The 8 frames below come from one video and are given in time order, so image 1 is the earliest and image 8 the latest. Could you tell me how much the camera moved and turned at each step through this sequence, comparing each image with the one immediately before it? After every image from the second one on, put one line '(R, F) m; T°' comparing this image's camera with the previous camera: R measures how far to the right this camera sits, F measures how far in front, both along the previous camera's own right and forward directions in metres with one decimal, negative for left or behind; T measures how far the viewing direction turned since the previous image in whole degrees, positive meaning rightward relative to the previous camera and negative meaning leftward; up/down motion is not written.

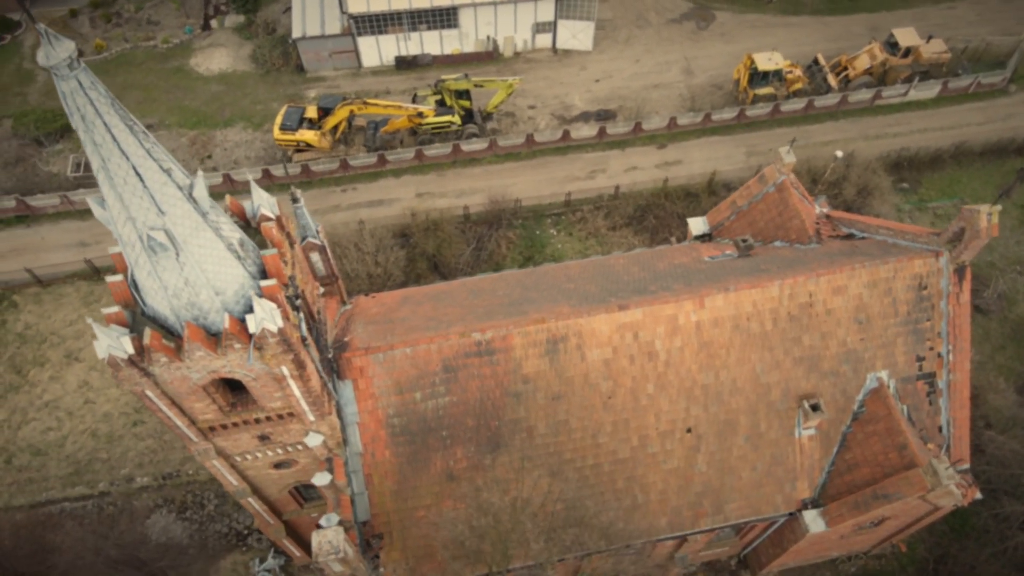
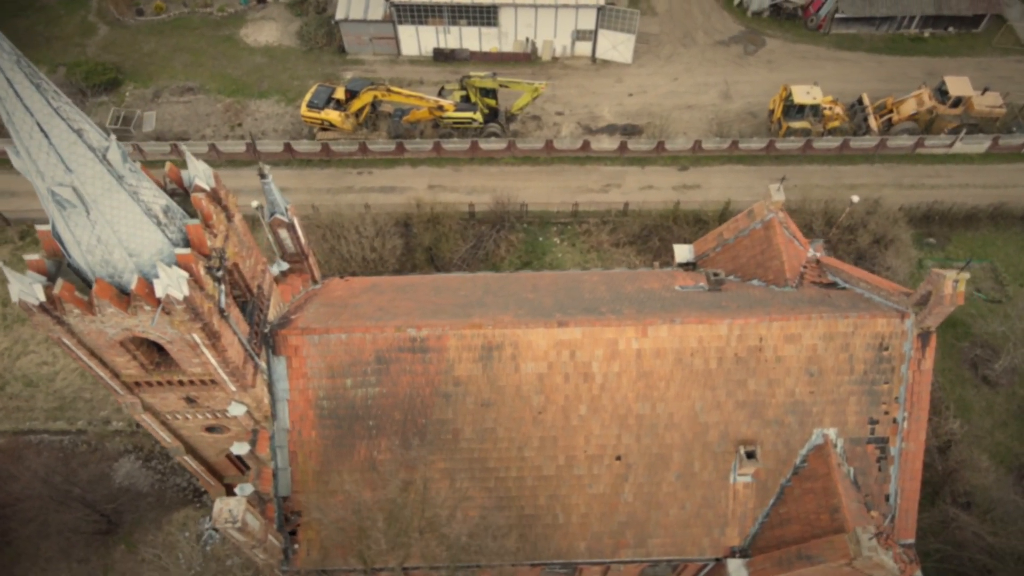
(+3.1, +0.2) m; -5°
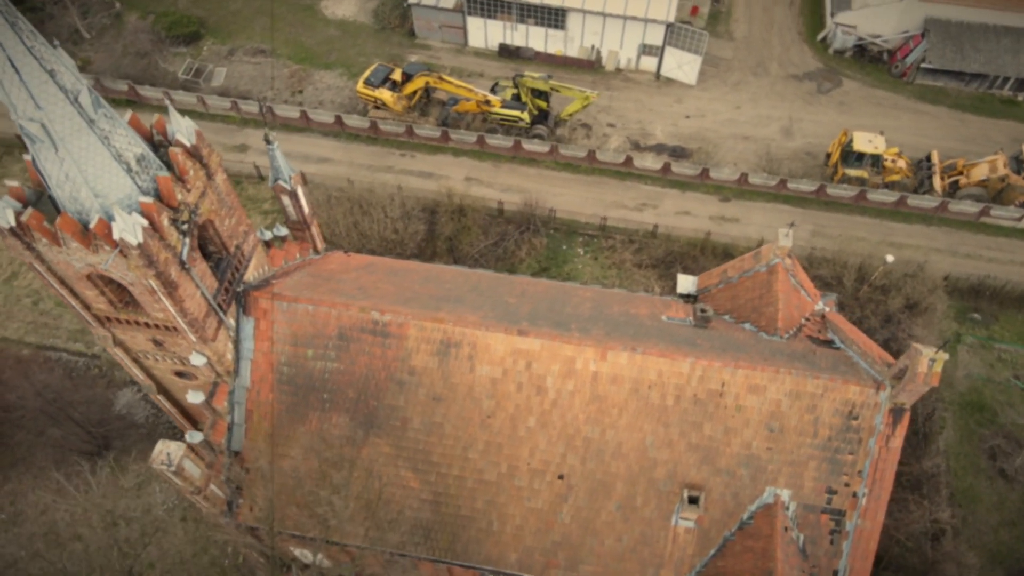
(+2.8, +0.2) m; -6°
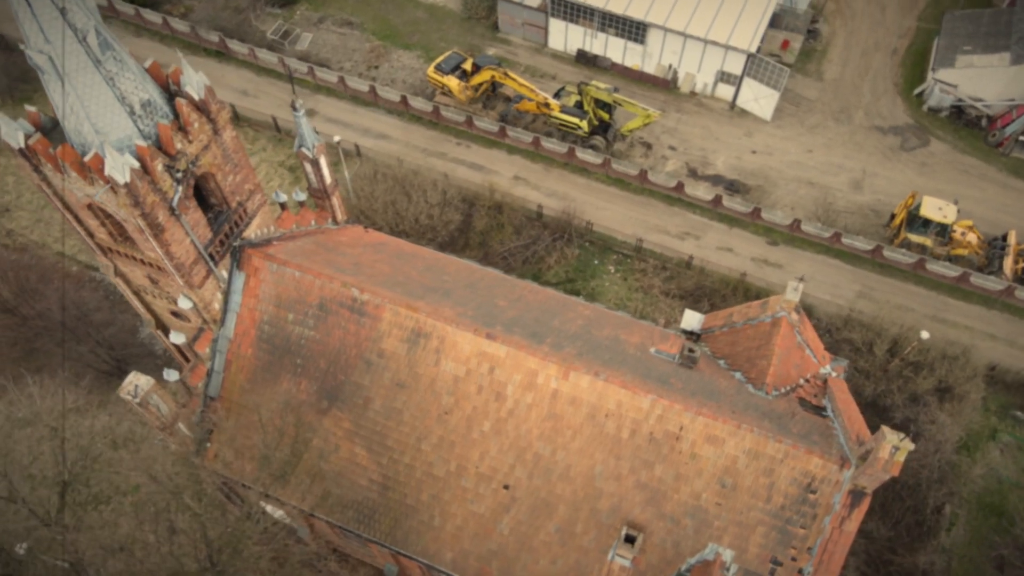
(+2.7, +0.3) m; -7°
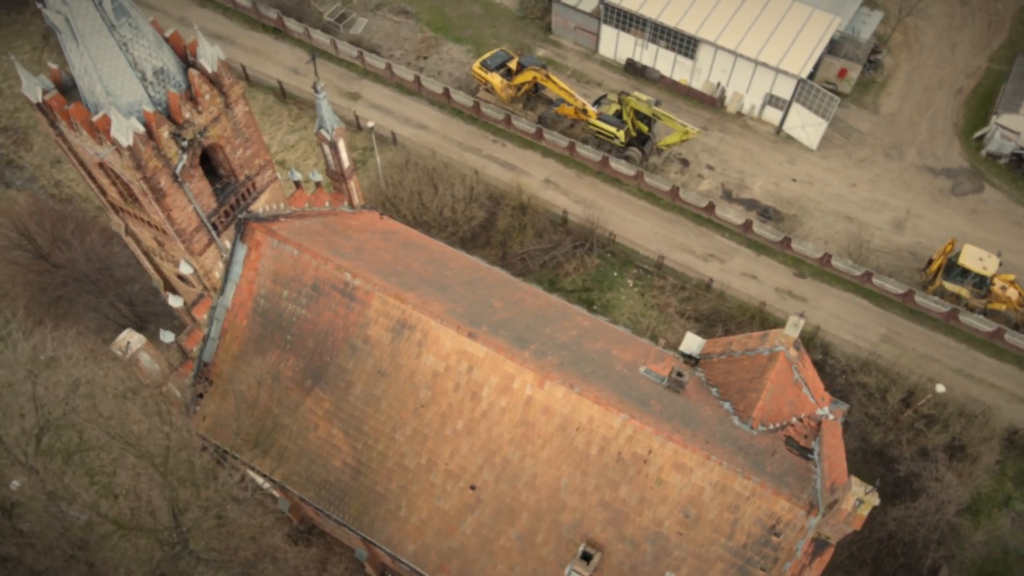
(+1.7, +0.2) m; -4°
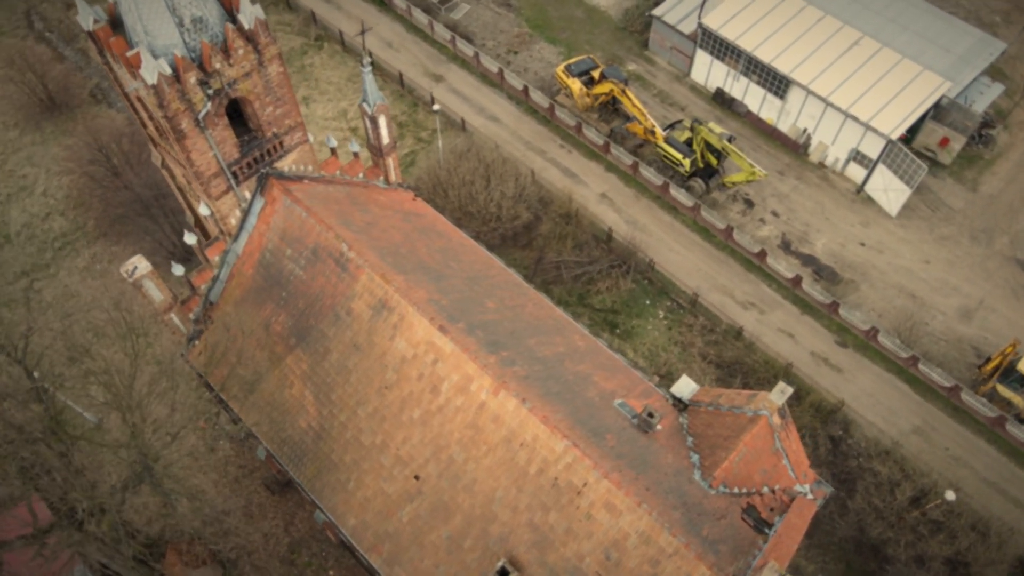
(+2.9, +0.3) m; -7°
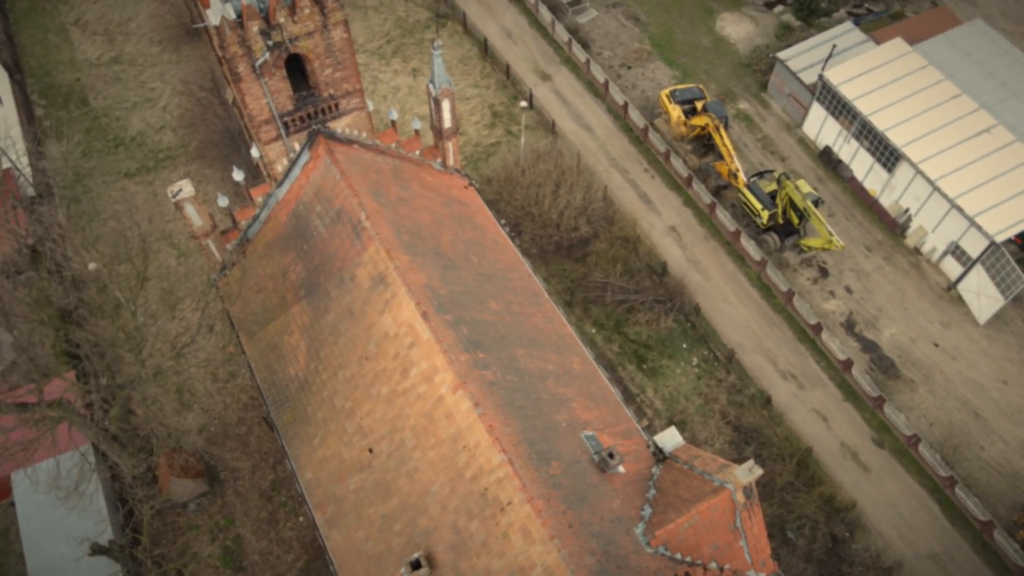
(+3.1, +0.3) m; -9°
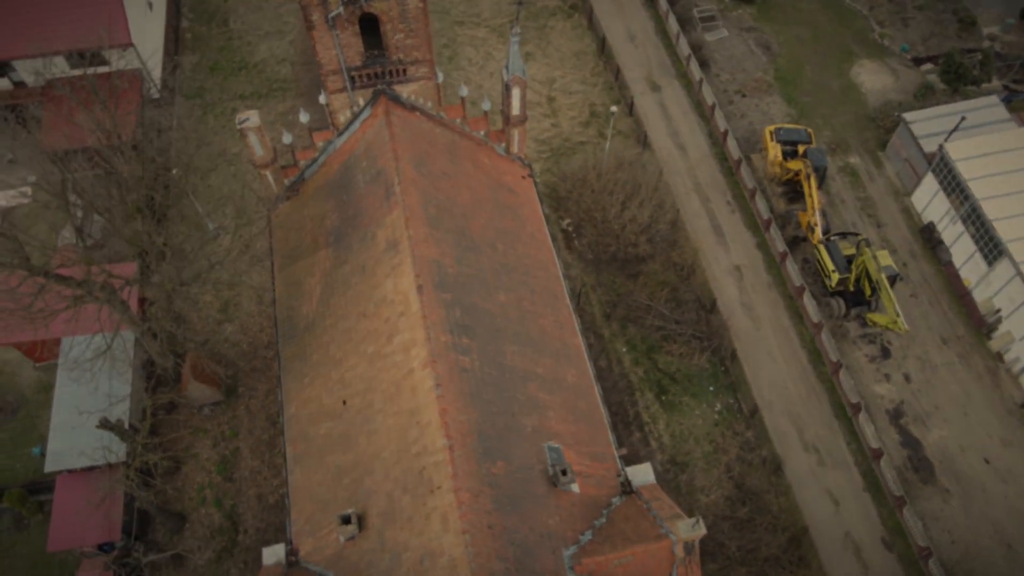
(+3.0, +0.2) m; -9°
